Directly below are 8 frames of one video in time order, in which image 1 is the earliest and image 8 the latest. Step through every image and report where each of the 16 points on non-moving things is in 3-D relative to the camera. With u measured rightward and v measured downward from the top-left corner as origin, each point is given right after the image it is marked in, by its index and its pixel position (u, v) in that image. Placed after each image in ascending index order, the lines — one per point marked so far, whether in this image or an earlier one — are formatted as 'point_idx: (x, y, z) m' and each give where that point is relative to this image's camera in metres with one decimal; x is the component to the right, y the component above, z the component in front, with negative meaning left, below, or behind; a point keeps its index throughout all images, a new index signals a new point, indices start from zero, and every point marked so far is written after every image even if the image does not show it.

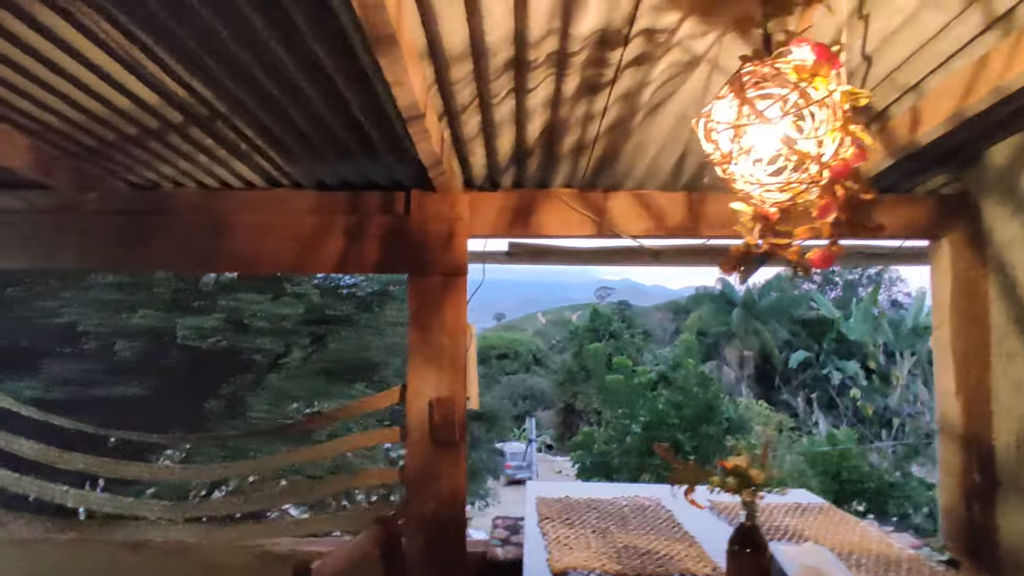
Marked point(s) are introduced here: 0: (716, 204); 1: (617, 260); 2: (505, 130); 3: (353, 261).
0: (+0.7, +0.3, +2.2) m
1: (+0.5, +0.1, +2.8) m
2: (0.0, +0.5, +1.9) m
3: (-0.5, +0.1, +2.1) m
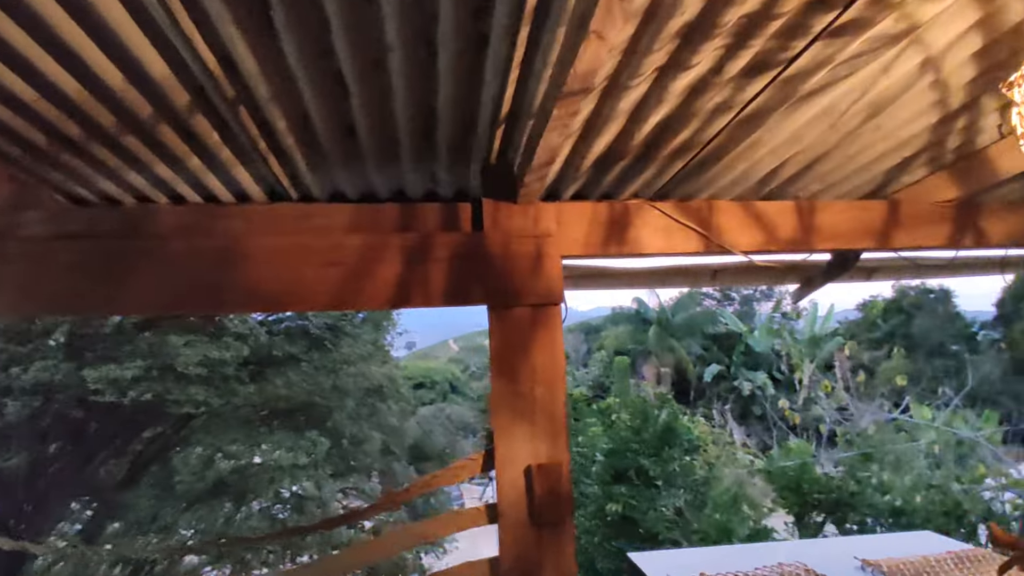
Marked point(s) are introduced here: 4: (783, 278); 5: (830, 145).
0: (+1.0, +0.2, +1.9) m
1: (+0.6, 0.0, +2.5) m
2: (+0.3, +0.4, +1.6) m
3: (-0.3, 0.0, +1.6) m
4: (+1.1, 0.0, +2.6) m
5: (+0.9, +0.4, +1.8) m
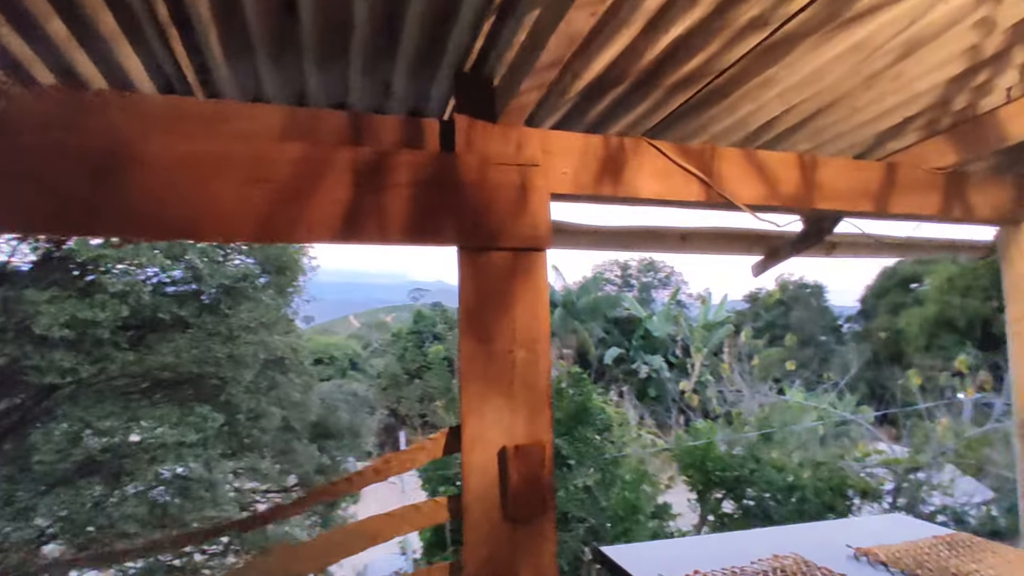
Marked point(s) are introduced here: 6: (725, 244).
0: (+0.9, +0.3, +1.7) m
1: (+0.5, +0.2, +2.3) m
2: (+0.2, +0.5, +1.3) m
3: (-0.3, +0.1, +1.3) m
4: (+0.9, +0.1, +2.5) m
5: (+0.9, +0.5, +1.6) m
6: (+0.8, +0.2, +2.4) m
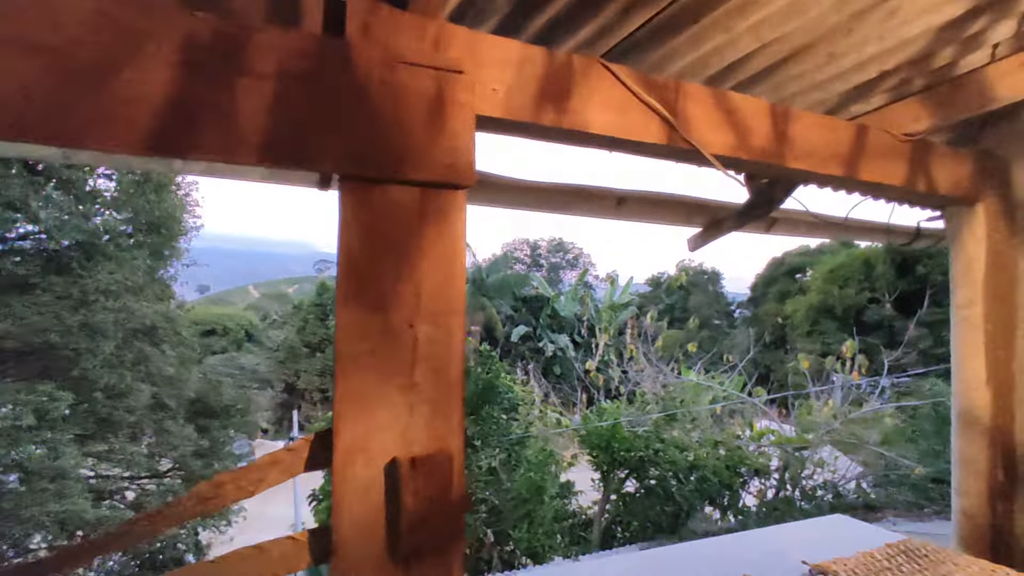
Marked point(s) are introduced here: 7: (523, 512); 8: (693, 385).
0: (+0.7, +0.4, +1.5) m
1: (+0.2, +0.3, +2.0) m
2: (+0.1, +0.6, +0.9) m
3: (-0.4, +0.2, +0.9) m
4: (+0.6, +0.2, +2.2) m
5: (+0.7, +0.6, +1.4) m
6: (+0.5, +0.3, +2.1) m
7: (+0.2, -2.3, +6.4) m
8: (+2.0, -1.0, +6.8) m
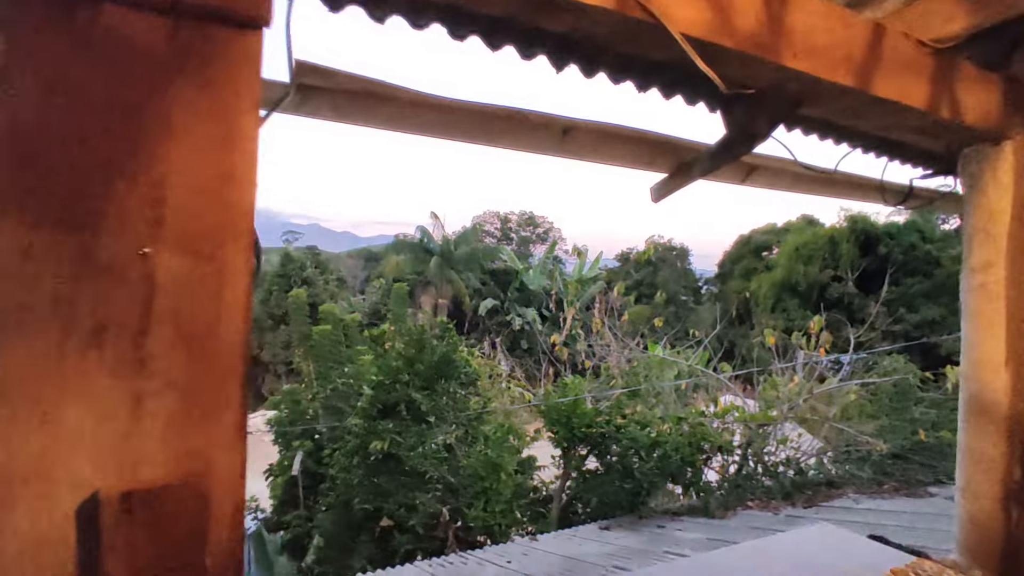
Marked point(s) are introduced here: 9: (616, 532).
0: (+0.5, +0.5, +1.1) m
1: (0.0, +0.4, +1.6) m
2: (0.0, +0.7, +0.5) m
3: (-0.6, +0.3, +0.4) m
4: (+0.4, +0.4, +1.8) m
5: (+0.5, +0.7, +1.0) m
6: (+0.3, +0.4, +1.7) m
7: (-0.3, -1.9, +6.1) m
8: (+1.5, -0.7, +6.5) m
9: (+0.9, -2.1, +5.3) m
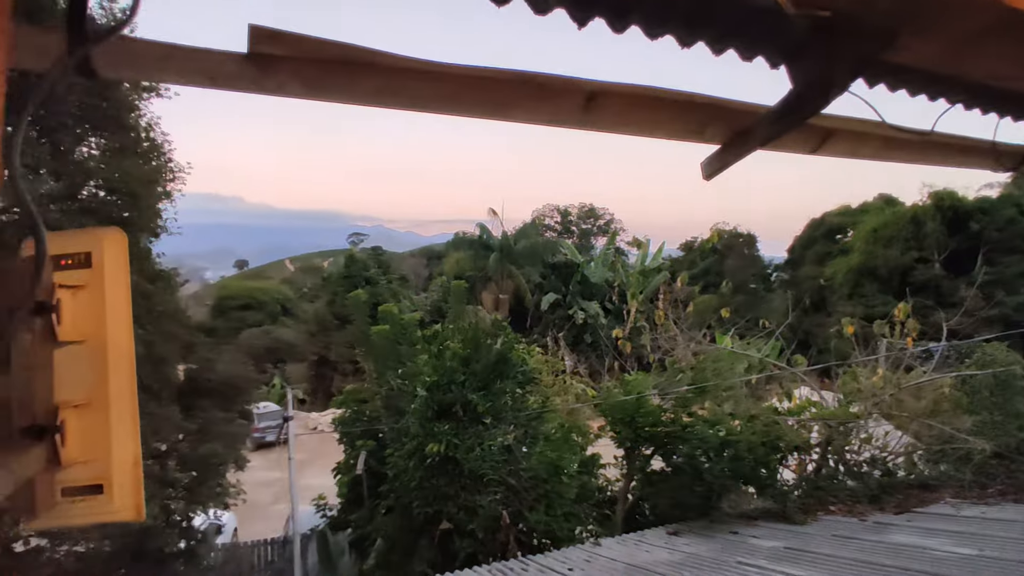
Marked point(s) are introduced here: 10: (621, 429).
0: (+0.5, +0.5, +0.8) m
1: (0.0, +0.4, +1.3) m
2: (-0.1, +0.7, +0.3) m
3: (-0.7, +0.3, +0.2) m
4: (+0.5, +0.4, +1.5) m
5: (+0.5, +0.7, +0.7) m
6: (+0.3, +0.4, +1.5) m
7: (+0.3, -1.9, +5.8) m
8: (+2.1, -0.6, +6.0) m
9: (+1.4, -2.0, +4.9) m
10: (+1.1, -1.3, +5.8) m
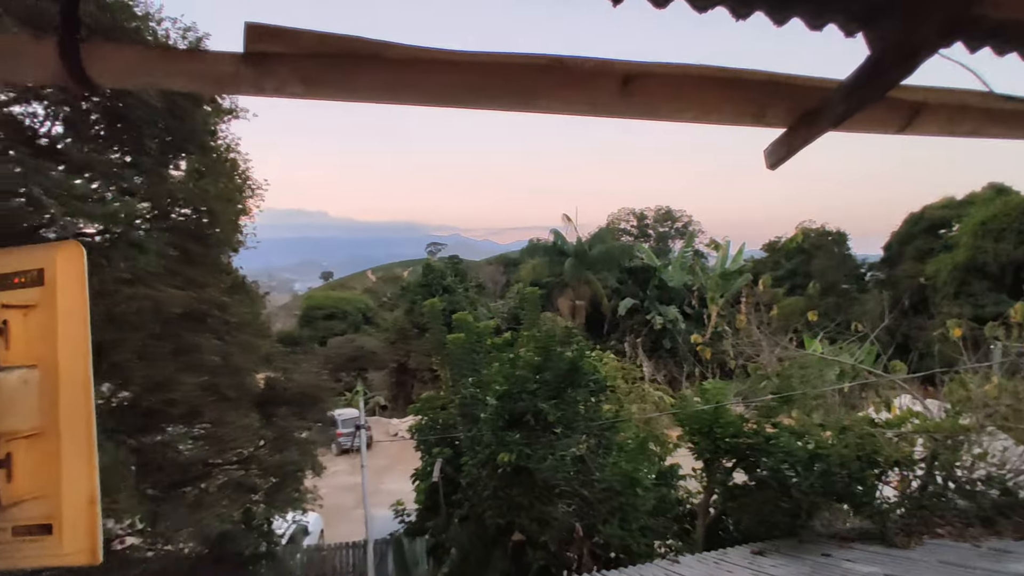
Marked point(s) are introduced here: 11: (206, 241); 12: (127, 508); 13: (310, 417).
0: (+0.5, +0.5, +0.6) m
1: (+0.1, +0.4, +1.2) m
2: (-0.2, +0.7, +0.2) m
3: (-0.7, +0.2, +0.2) m
4: (+0.5, +0.4, +1.3) m
5: (+0.4, +0.7, +0.5) m
6: (+0.4, +0.4, +1.3) m
7: (+0.9, -2.0, +5.6) m
8: (+2.7, -0.6, +5.6) m
9: (+1.9, -2.0, +4.6) m
10: (+1.7, -1.4, +5.5) m
11: (-2.6, +0.4, +5.2) m
12: (-2.6, -1.5, +4.1) m
13: (-1.9, -1.2, +5.9) m
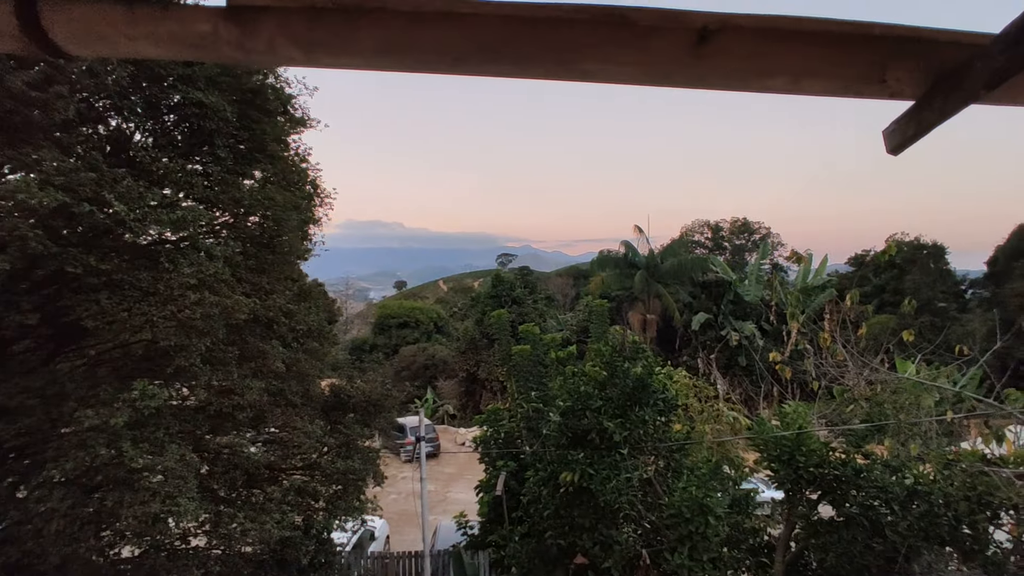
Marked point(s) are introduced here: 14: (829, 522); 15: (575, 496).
0: (+0.5, +0.5, +0.3) m
1: (+0.1, +0.3, +1.0) m
2: (-0.2, +0.7, 0.0) m
3: (-0.8, +0.3, +0.1) m
4: (+0.6, +0.3, +1.1) m
5: (+0.4, +0.7, +0.2) m
6: (+0.5, +0.4, +1.0) m
7: (+1.5, -2.1, +5.2) m
8: (+3.3, -0.8, +5.0) m
9: (+2.3, -2.1, +4.1) m
10: (+2.2, -1.5, +5.0) m
11: (-2.0, +0.3, +5.3) m
12: (-2.2, -1.5, +4.1) m
13: (-1.4, -1.3, +5.9) m
14: (+2.5, -1.9, +4.9) m
15: (+0.5, -1.9, +5.5) m
